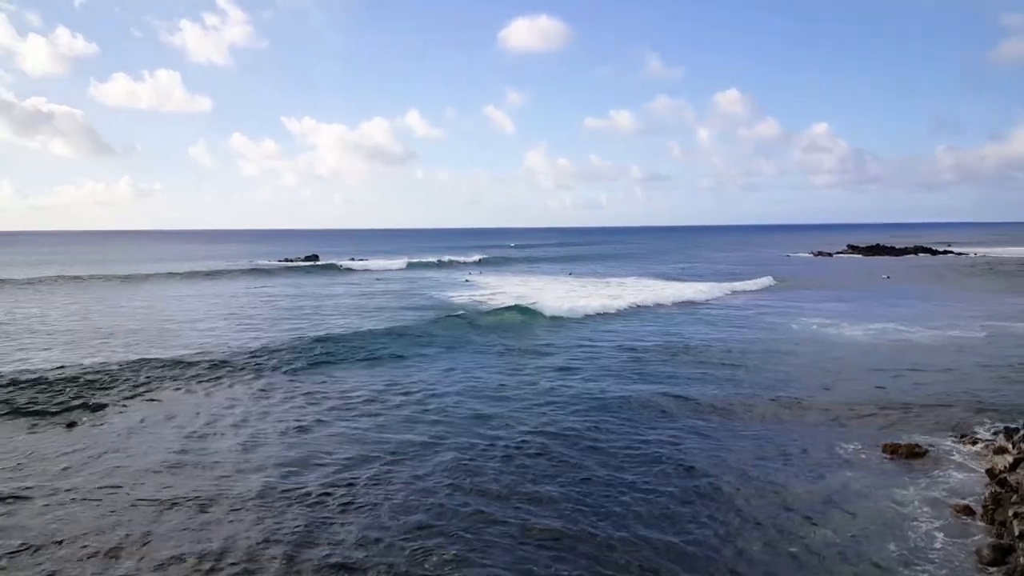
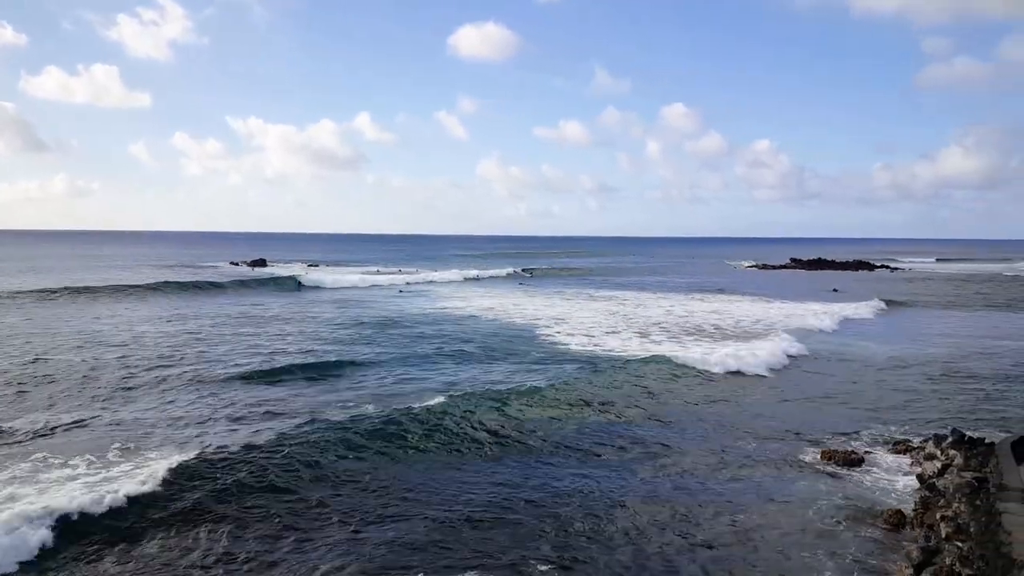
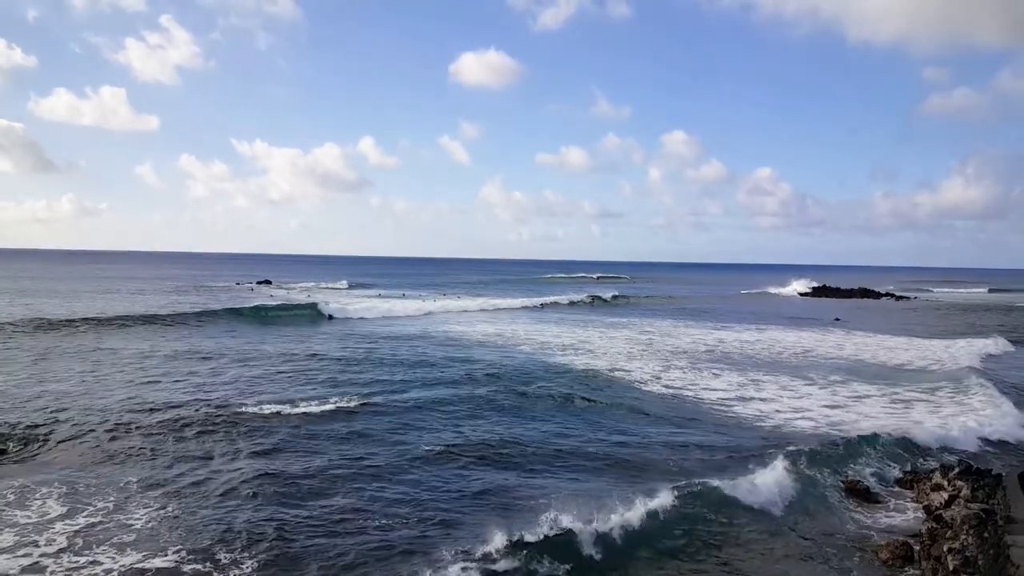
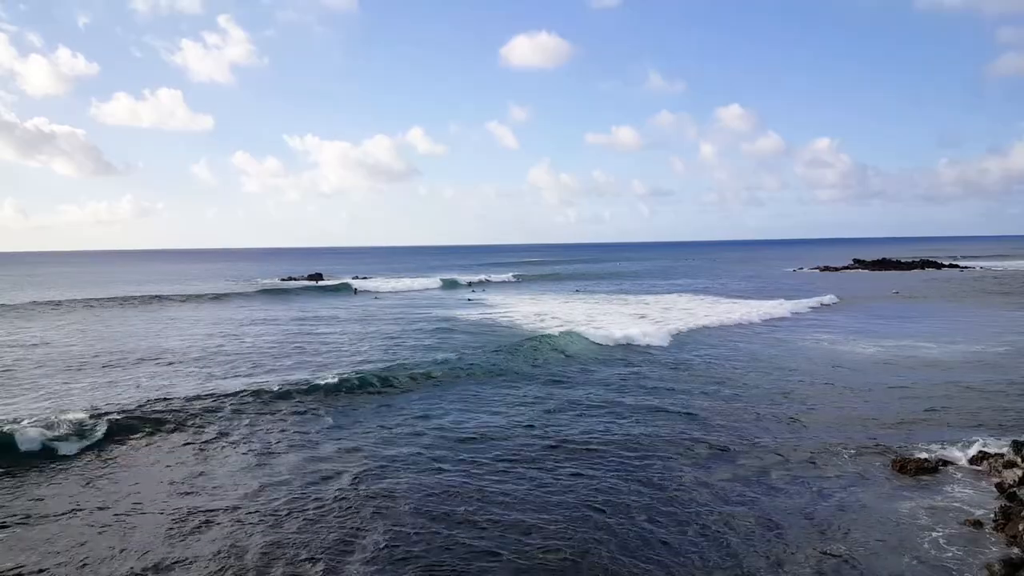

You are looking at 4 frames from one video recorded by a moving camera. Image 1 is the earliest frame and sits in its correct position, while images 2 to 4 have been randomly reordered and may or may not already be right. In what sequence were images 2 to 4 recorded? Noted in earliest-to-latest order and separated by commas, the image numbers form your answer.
4, 2, 3
